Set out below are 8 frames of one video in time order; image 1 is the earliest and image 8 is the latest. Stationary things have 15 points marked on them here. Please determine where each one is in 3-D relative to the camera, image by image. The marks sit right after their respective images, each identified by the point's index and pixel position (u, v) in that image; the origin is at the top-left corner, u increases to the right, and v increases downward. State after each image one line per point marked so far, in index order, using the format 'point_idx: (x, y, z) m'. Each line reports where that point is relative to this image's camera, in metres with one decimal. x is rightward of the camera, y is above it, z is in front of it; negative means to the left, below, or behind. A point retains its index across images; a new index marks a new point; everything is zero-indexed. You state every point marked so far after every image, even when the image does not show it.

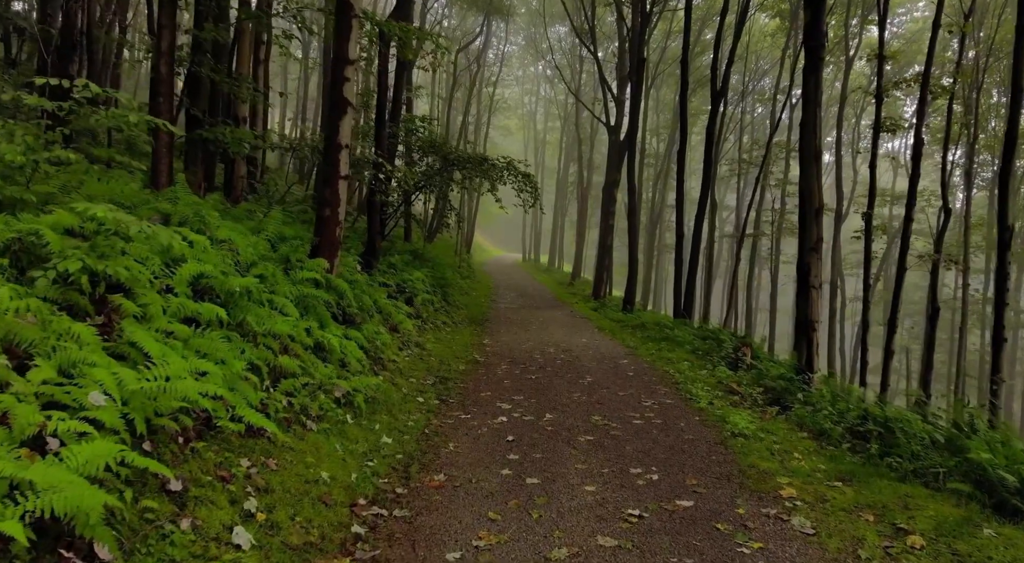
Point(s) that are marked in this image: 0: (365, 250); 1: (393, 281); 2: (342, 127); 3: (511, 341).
0: (-3.0, +0.6, +15.3) m
1: (-2.3, 0.0, +14.8) m
2: (-2.0, +1.8, +8.8) m
3: (0.0, -1.2, +15.5) m
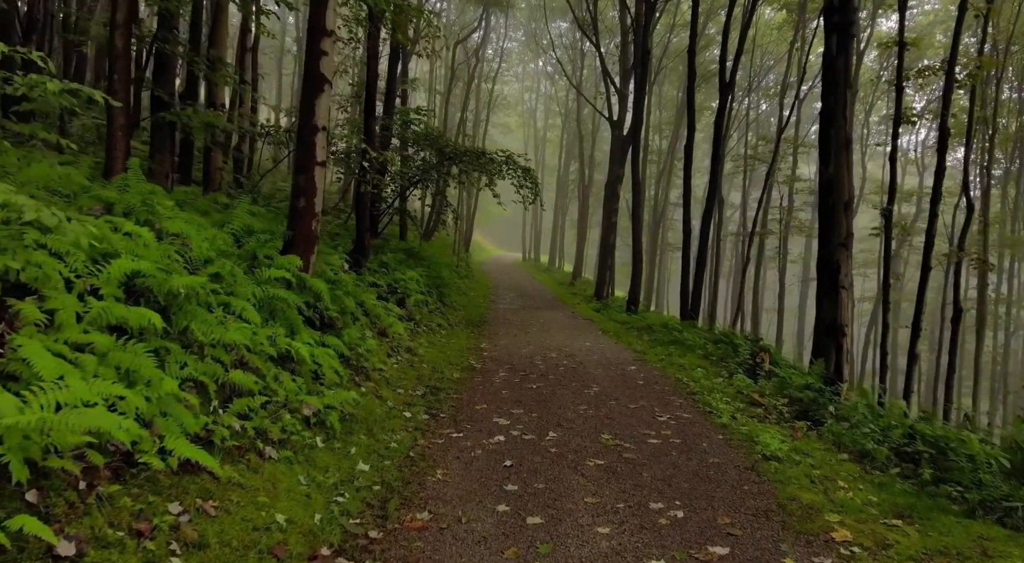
0: (-3.0, +0.6, +14.3) m
1: (-2.3, 0.0, +13.8) m
2: (-2.0, +1.8, +7.8) m
3: (0.0, -1.2, +14.5) m
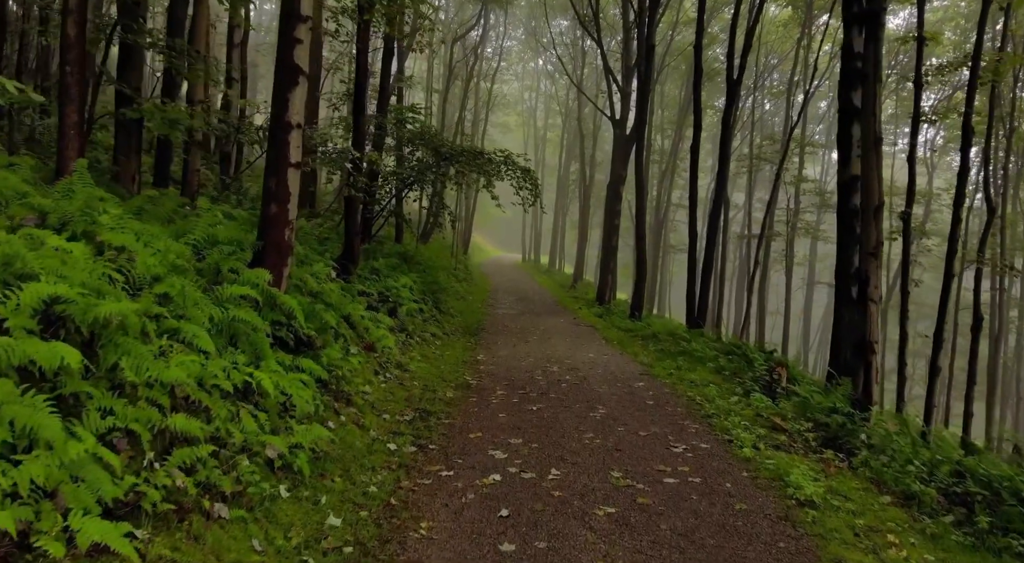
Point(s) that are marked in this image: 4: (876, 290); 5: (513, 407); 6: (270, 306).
0: (-3.0, +0.5, +13.4) m
1: (-2.3, -0.1, +13.0) m
2: (-2.0, +1.7, +7.0) m
3: (-0.1, -1.3, +13.6) m
4: (+4.3, -0.1, +9.0) m
5: (0.0, -1.5, +9.1) m
6: (-2.1, -0.2, +6.7) m
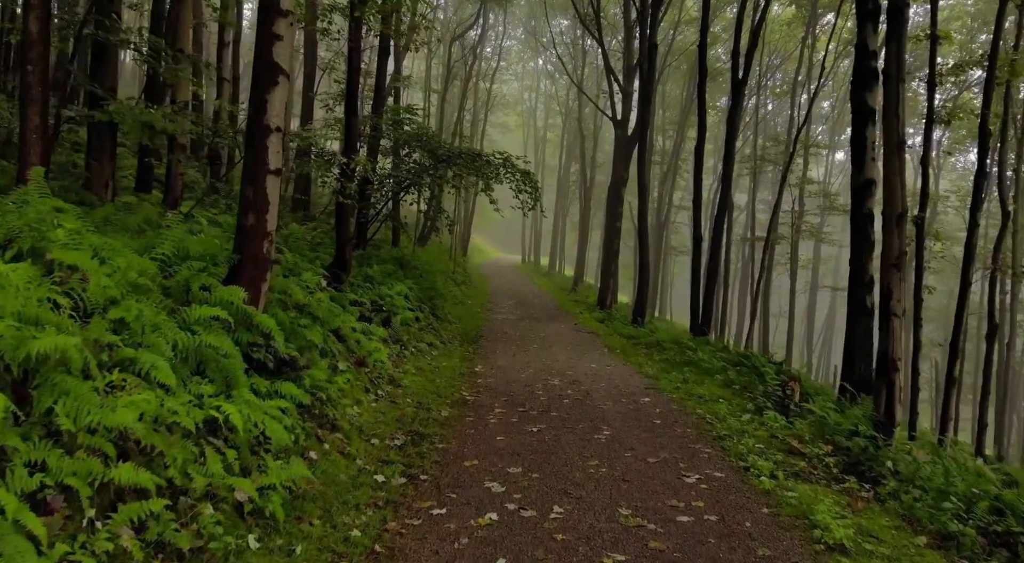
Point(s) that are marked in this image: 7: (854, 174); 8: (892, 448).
0: (-3.0, +0.3, +12.9) m
1: (-2.4, -0.3, +12.4) m
2: (-2.0, +1.5, +6.4) m
3: (-0.1, -1.5, +13.1) m
4: (+4.3, -0.2, +8.5) m
5: (0.0, -1.6, +8.6) m
6: (-2.1, -0.4, +6.2) m
7: (+5.5, +1.7, +12.3) m
8: (+3.9, -1.7, +7.8) m
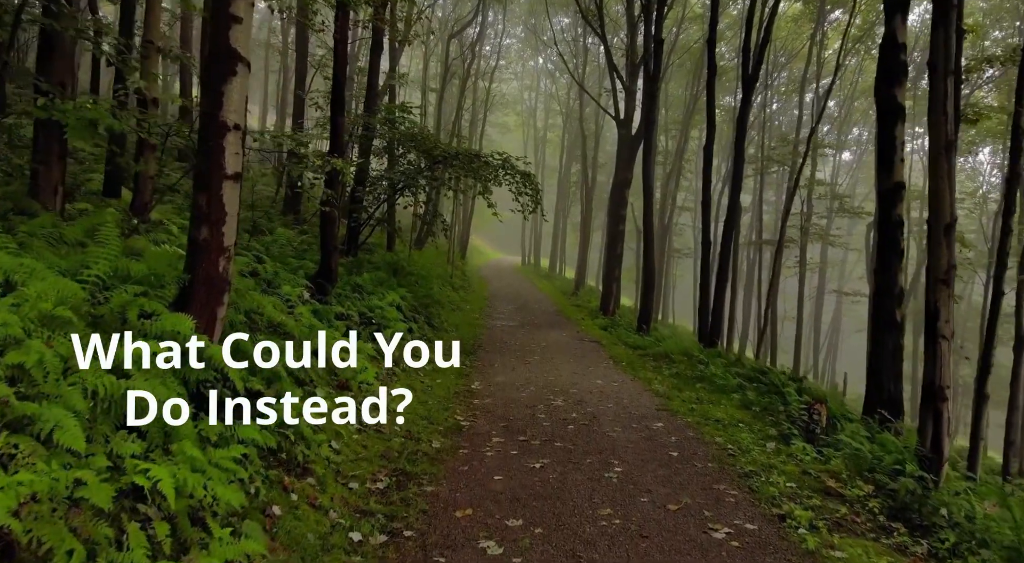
0: (-3.0, +0.2, +11.9) m
1: (-2.4, -0.4, +11.5) m
2: (-2.0, +1.4, +5.5) m
3: (-0.1, -1.6, +12.1) m
4: (+4.3, -0.4, +7.5) m
5: (0.0, -1.8, +7.6) m
6: (-2.2, -0.5, +5.2) m
7: (+5.5, +1.6, +11.4) m
8: (+3.9, -1.9, +6.9) m
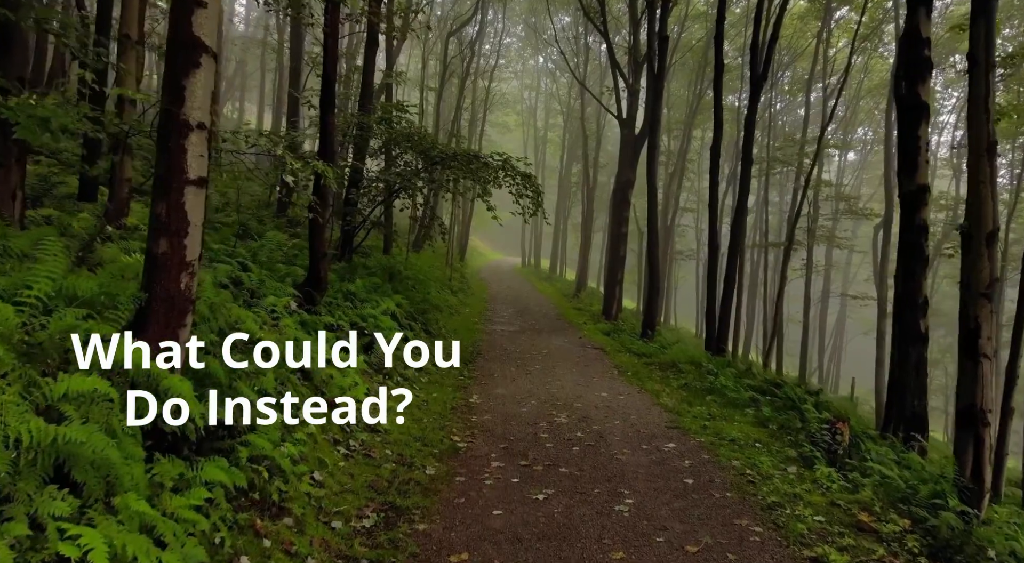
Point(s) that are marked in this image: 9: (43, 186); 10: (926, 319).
0: (-3.0, 0.0, +11.3) m
1: (-2.4, -0.6, +10.8) m
2: (-2.0, +1.2, +4.8) m
3: (-0.1, -1.8, +11.5) m
4: (+4.3, -0.5, +6.9) m
5: (0.0, -1.9, +7.0) m
6: (-2.1, -0.7, +4.6) m
7: (+5.5, +1.4, +10.7) m
8: (+3.9, -2.0, +6.3) m
9: (-6.2, +1.3, +10.0) m
10: (+5.7, -0.5, +10.5) m
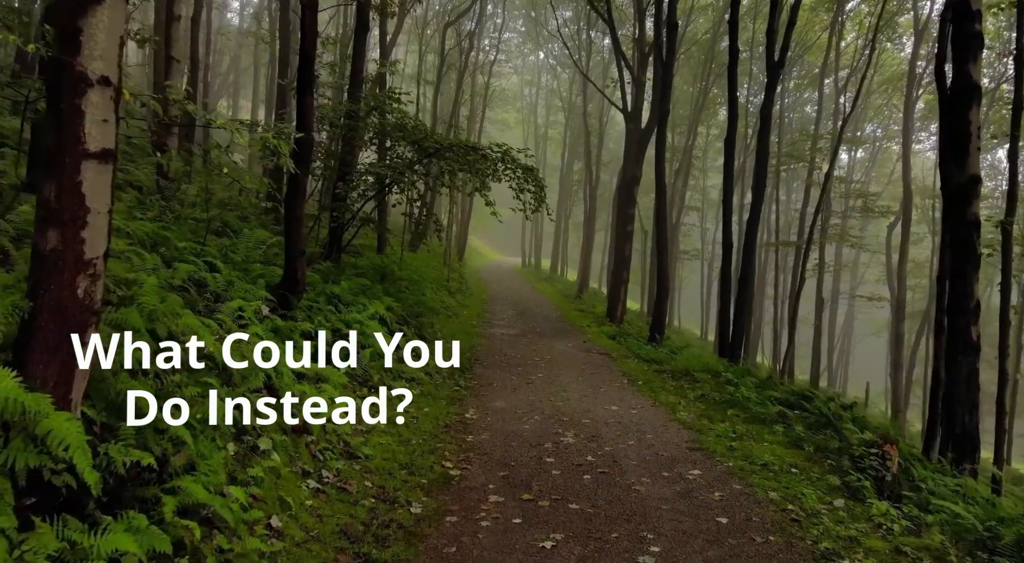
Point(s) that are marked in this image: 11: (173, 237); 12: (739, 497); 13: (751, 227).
0: (-3.0, 0.0, +10.1) m
1: (-2.3, -0.6, +9.7) m
2: (-2.0, +1.2, +3.7) m
3: (-0.1, -1.8, +10.3) m
4: (+4.3, -0.6, +5.7) m
5: (0.0, -2.0, +5.8) m
6: (-2.1, -0.7, +3.4) m
7: (+5.5, +1.4, +9.6) m
8: (+3.9, -2.0, +5.1) m
9: (-6.2, +1.2, +8.9) m
10: (+5.7, -0.5, +9.4) m
11: (-4.3, +0.6, +9.7) m
12: (+2.1, -2.0, +7.0) m
13: (+5.6, +1.3, +18.0) m
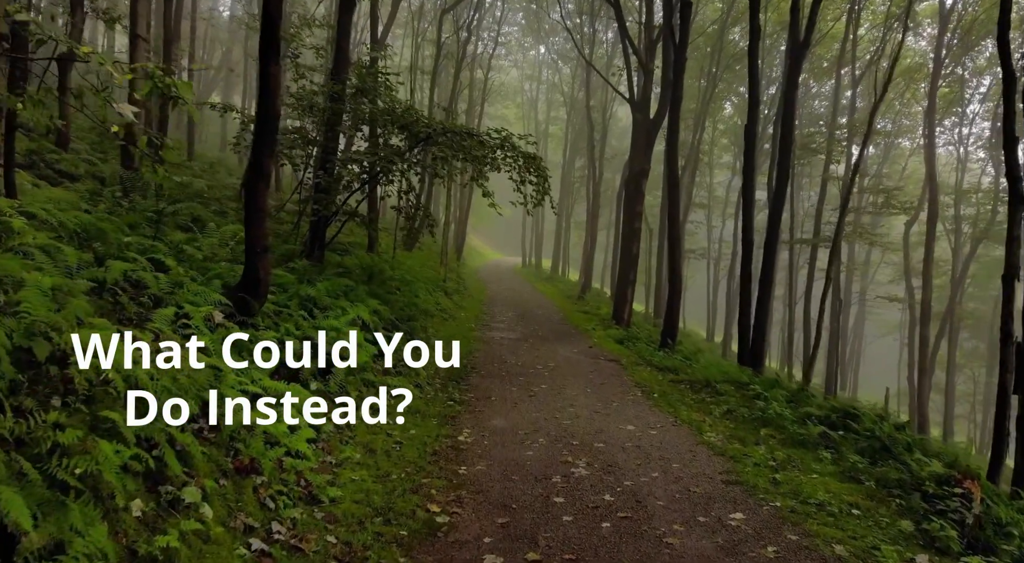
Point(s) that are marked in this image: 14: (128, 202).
0: (-3.0, 0.0, +8.7) m
1: (-2.3, -0.6, +8.3) m
2: (-2.0, +1.2, +2.3) m
3: (-0.1, -1.8, +8.9) m
4: (+4.3, -0.6, +4.3) m
5: (0.0, -2.0, +4.4) m
6: (-2.1, -0.7, +2.0) m
7: (+5.5, +1.4, +8.2) m
8: (+3.9, -2.0, +3.7) m
9: (-6.2, +1.2, +7.5) m
10: (+5.7, -0.6, +7.9) m
11: (-4.3, +0.6, +8.3) m
12: (+2.1, -2.0, +5.5) m
13: (+5.6, +1.3, +16.6) m
14: (-5.5, +1.1, +10.9) m
